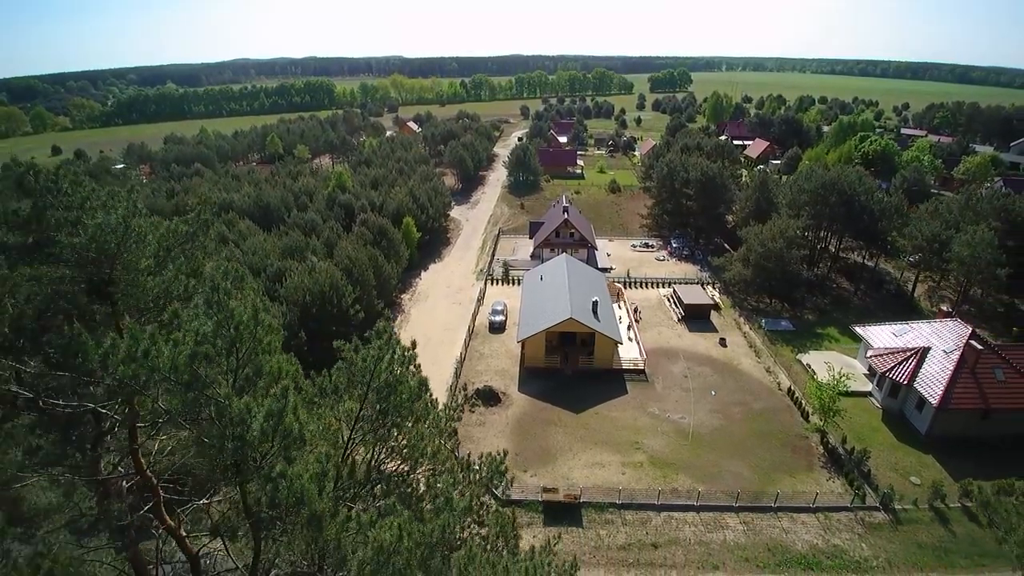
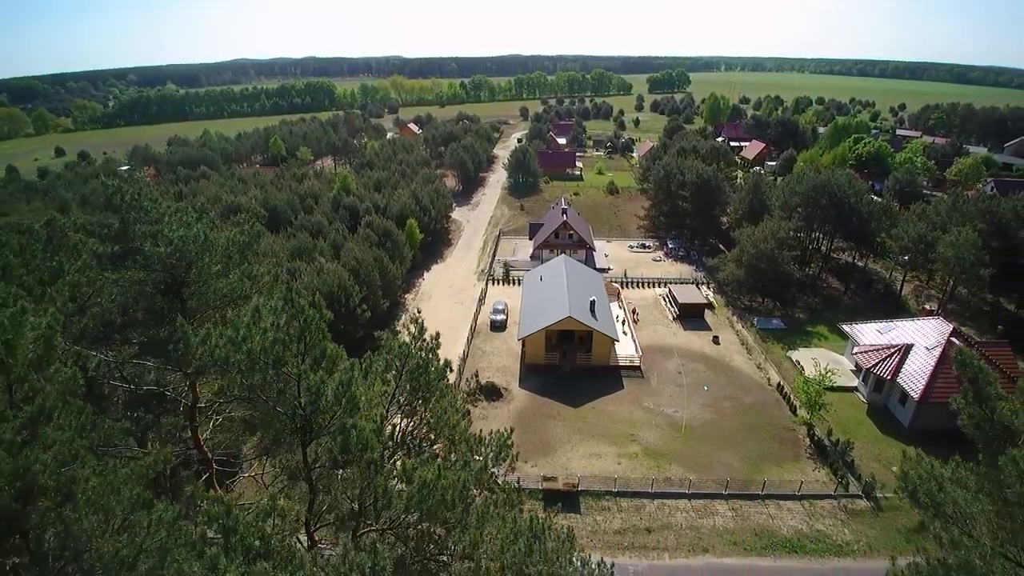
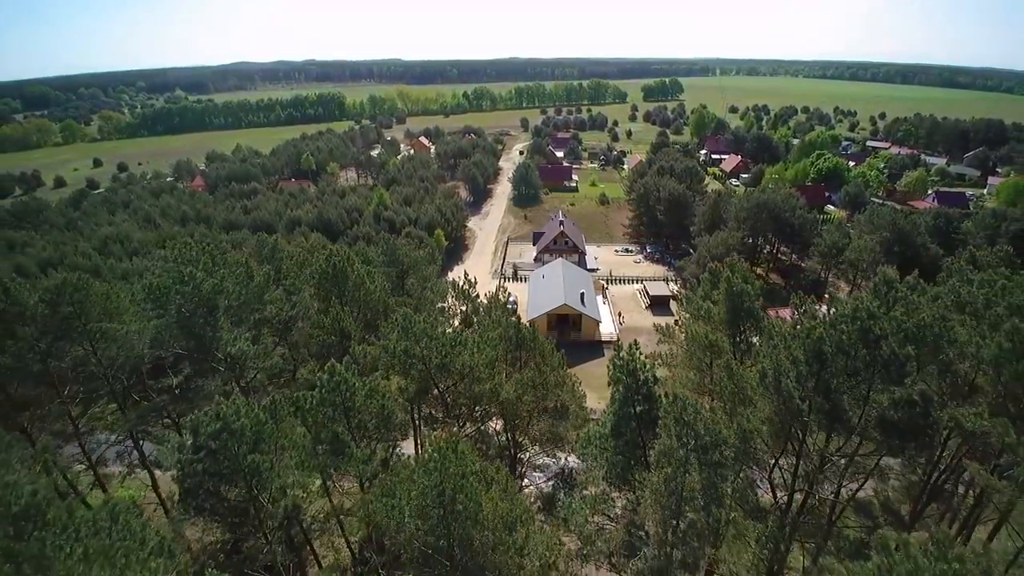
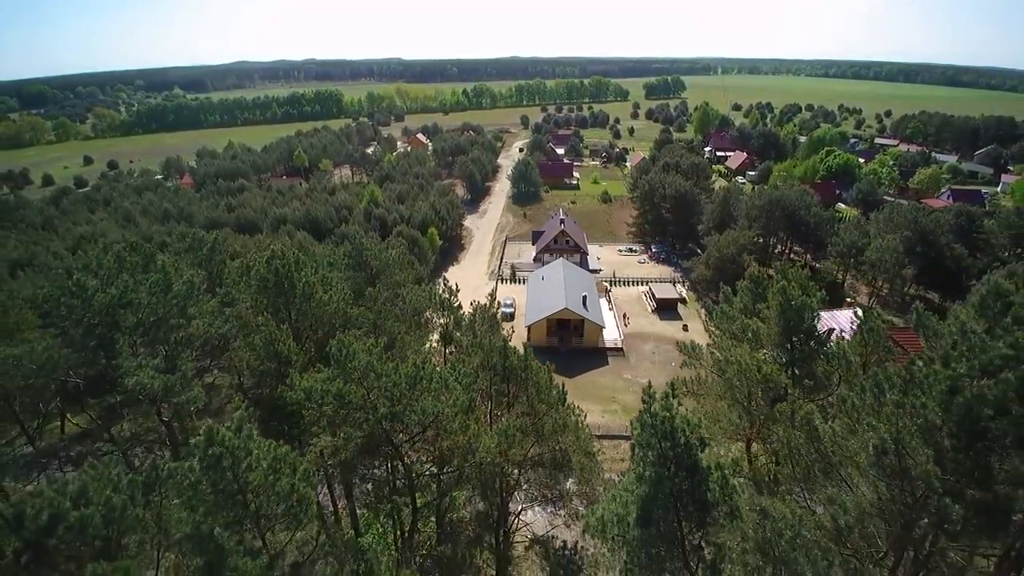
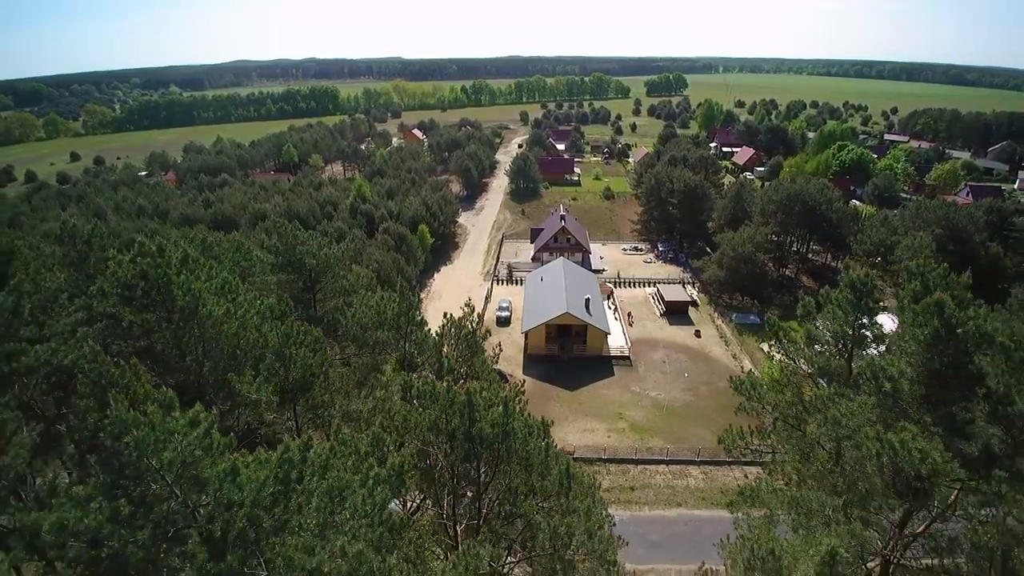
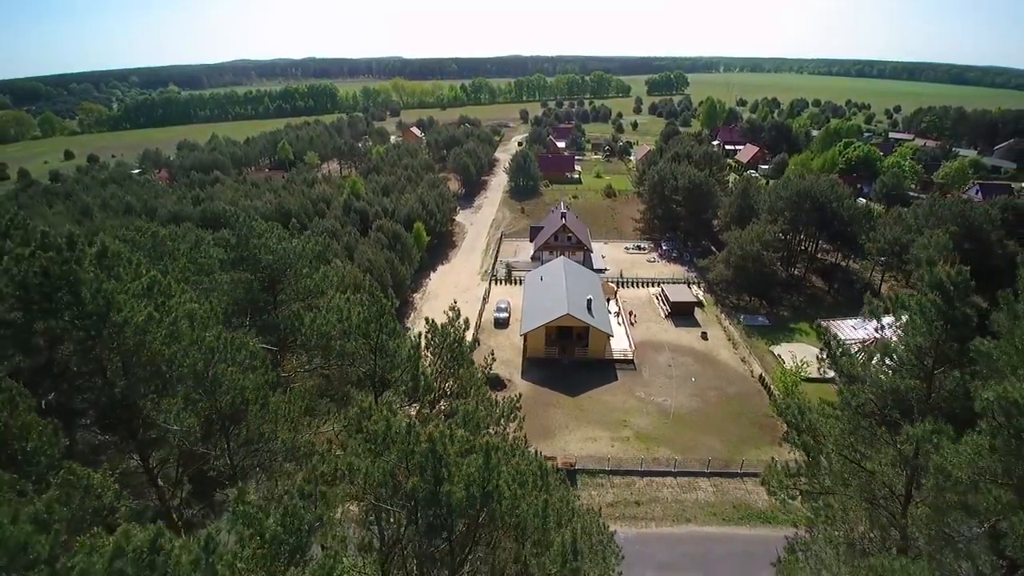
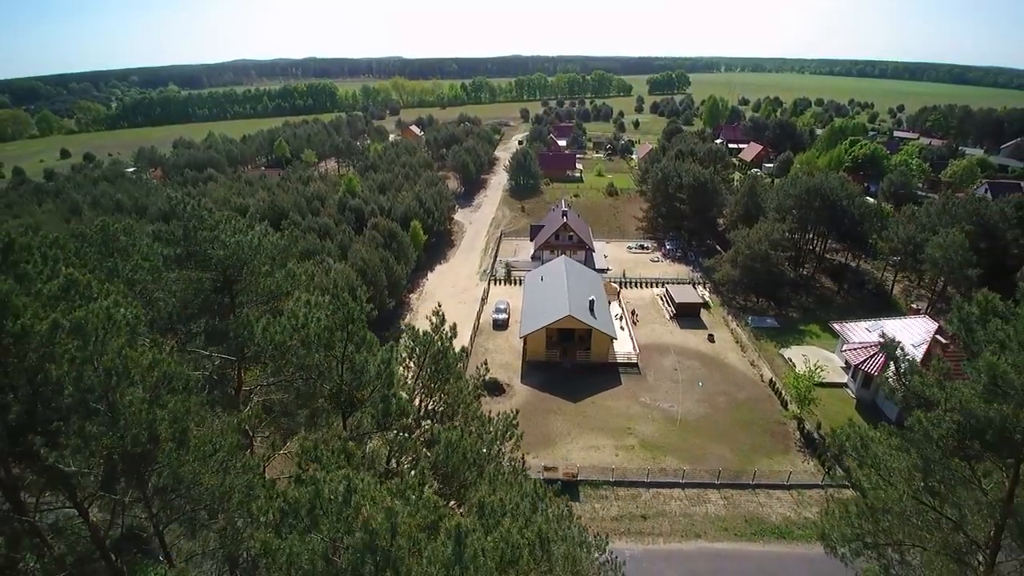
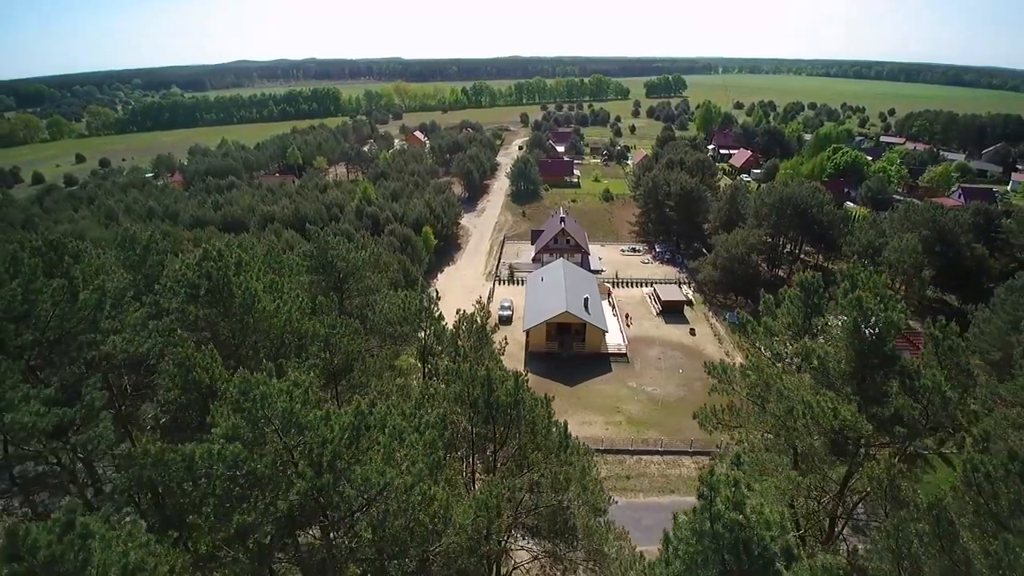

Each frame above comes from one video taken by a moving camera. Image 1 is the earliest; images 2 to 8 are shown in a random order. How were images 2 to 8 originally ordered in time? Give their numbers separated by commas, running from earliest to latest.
2, 7, 6, 5, 8, 4, 3
